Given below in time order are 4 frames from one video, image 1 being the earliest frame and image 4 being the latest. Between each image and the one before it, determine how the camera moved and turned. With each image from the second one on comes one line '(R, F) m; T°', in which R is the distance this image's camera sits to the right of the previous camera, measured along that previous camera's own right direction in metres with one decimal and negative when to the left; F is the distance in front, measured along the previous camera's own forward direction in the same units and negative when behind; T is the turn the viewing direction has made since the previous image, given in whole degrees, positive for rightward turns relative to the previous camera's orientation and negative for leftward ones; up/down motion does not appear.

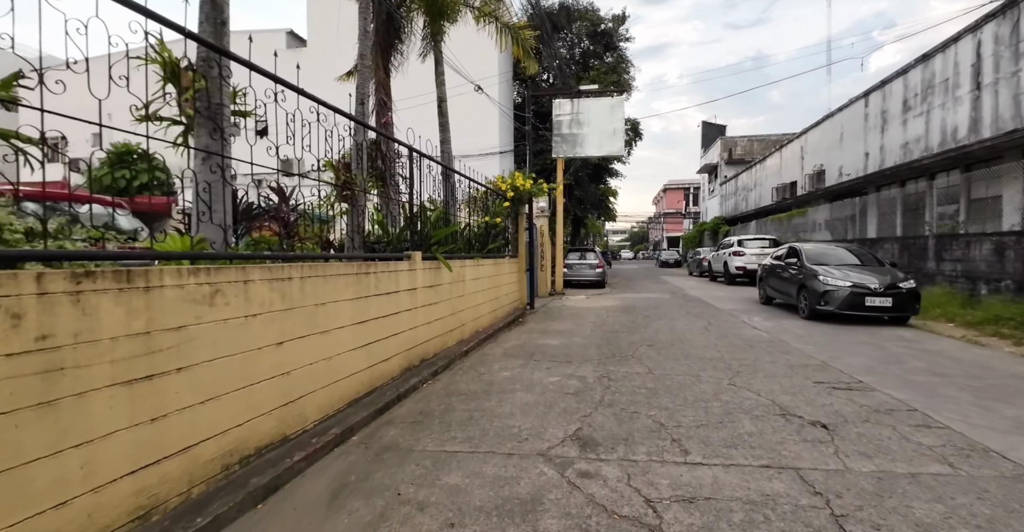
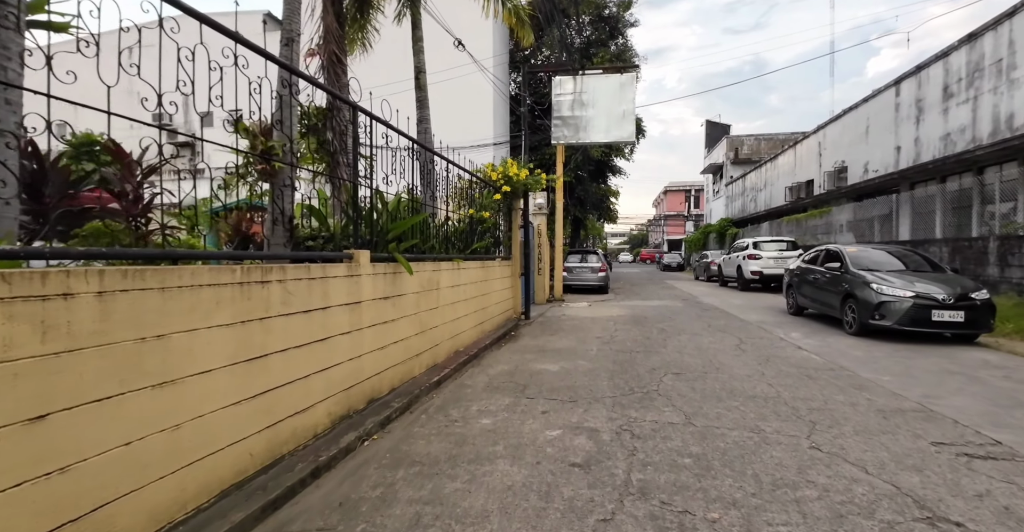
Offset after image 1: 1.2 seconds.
(+0.1, +1.8) m; 0°
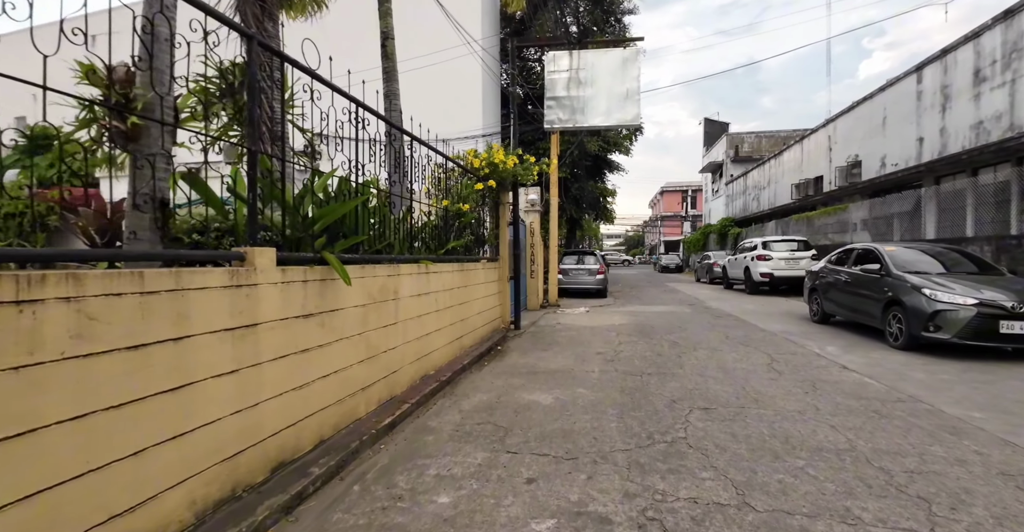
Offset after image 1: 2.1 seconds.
(+0.2, +1.4) m; +1°
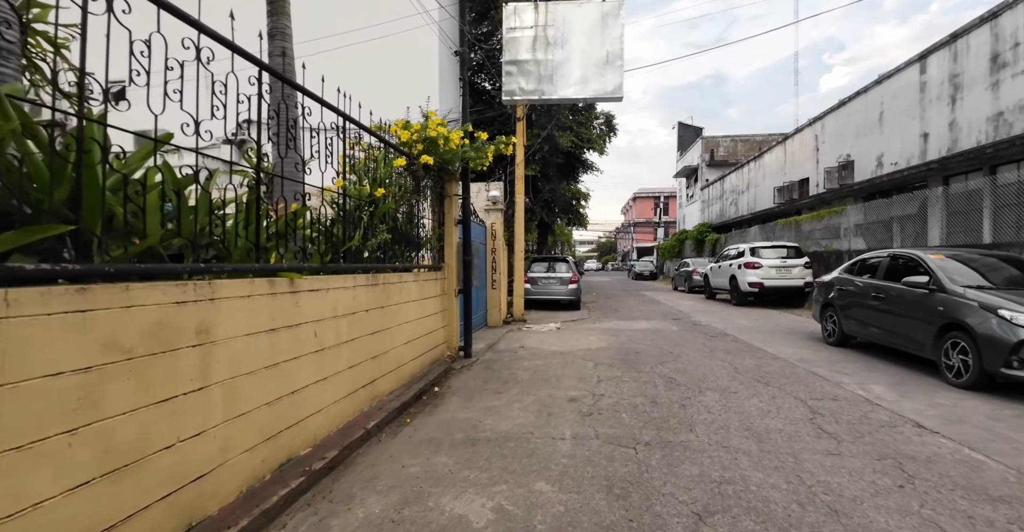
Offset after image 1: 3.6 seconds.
(+0.4, +2.0) m; +3°
